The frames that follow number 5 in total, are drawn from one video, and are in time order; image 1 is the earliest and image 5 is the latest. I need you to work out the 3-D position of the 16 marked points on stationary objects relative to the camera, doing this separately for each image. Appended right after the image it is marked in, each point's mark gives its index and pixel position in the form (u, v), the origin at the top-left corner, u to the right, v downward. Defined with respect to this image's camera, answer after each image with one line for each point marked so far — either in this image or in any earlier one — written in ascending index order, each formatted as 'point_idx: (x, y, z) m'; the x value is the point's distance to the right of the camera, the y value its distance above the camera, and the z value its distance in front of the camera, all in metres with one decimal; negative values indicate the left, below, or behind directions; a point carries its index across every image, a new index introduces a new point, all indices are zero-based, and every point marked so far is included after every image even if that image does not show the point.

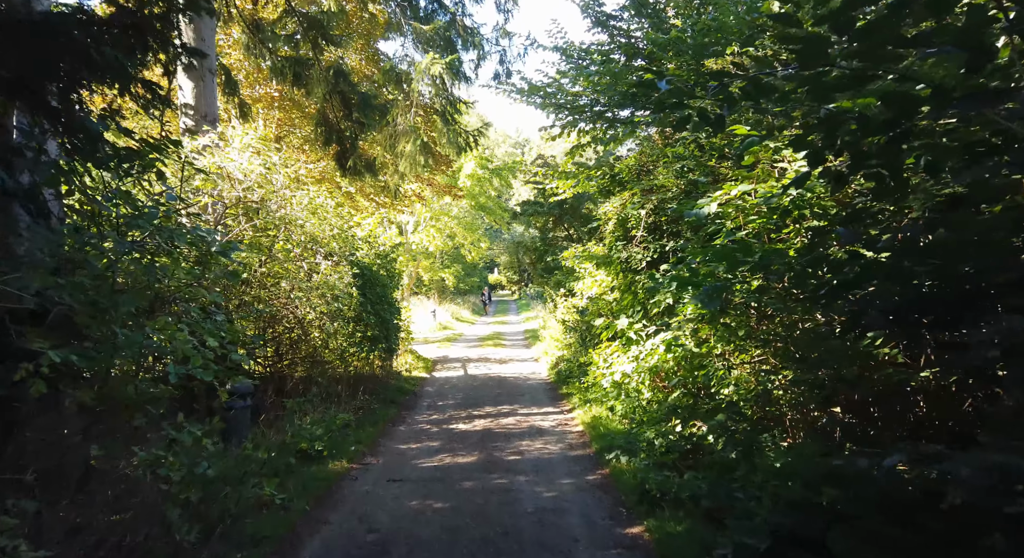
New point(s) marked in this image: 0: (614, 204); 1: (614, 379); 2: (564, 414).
0: (+1.4, +1.0, +14.0) m
1: (+1.3, -1.2, +13.3) m
2: (+0.7, -1.9, +15.3) m
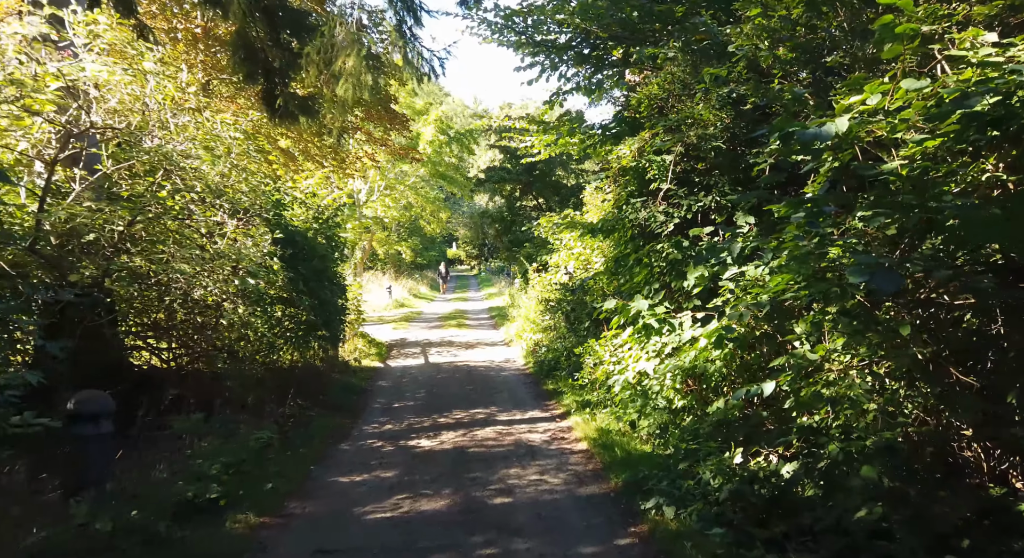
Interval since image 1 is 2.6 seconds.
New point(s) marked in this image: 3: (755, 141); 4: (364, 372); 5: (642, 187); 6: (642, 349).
0: (+1.2, +1.3, +10.6) m
1: (+1.1, -0.9, +9.9) m
2: (+0.5, -1.6, +11.9) m
3: (+2.3, +1.3, +9.9) m
4: (-2.4, -1.5, +17.5) m
5: (+1.3, +0.9, +10.8) m
6: (+1.2, -0.7, +10.1) m
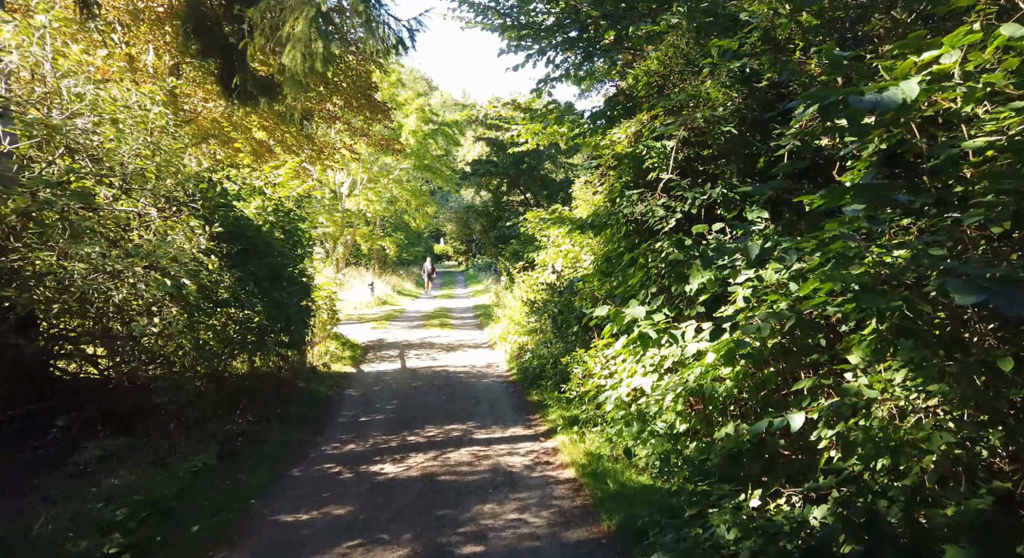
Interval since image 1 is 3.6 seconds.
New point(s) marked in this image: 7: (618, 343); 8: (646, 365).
0: (+1.0, +1.3, +9.2) m
1: (+0.9, -1.0, +8.6) m
2: (+0.3, -1.6, +10.6) m
3: (+2.1, +1.2, +8.6) m
4: (-2.7, -1.5, +16.1) m
5: (+1.1, +0.9, +9.5) m
6: (+1.0, -0.7, +8.7) m
7: (+0.9, -0.5, +8.7) m
8: (+1.1, -0.7, +8.5) m
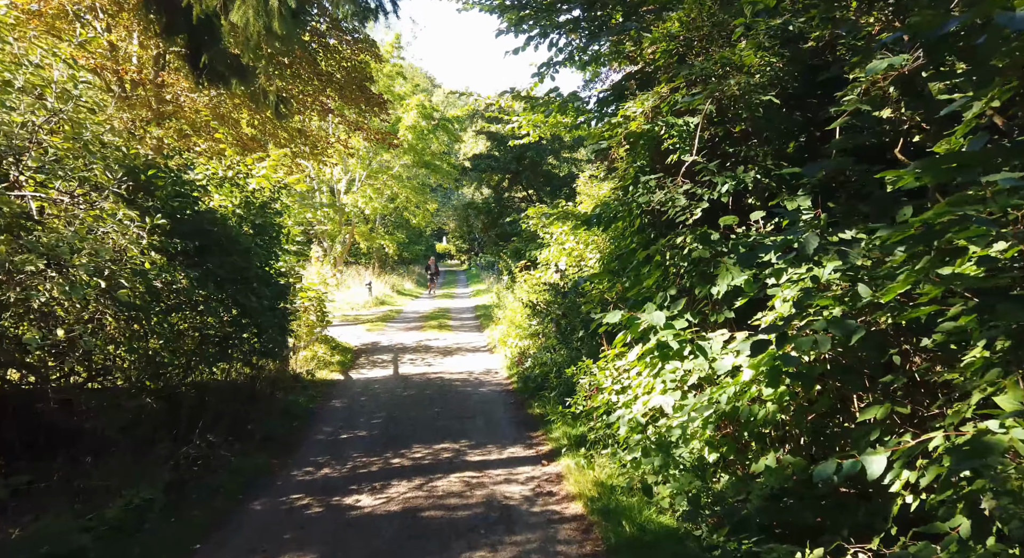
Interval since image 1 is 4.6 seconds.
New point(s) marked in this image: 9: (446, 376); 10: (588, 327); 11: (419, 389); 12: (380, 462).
0: (+1.0, +1.3, +7.9) m
1: (+0.9, -1.0, +7.3) m
2: (+0.3, -1.6, +9.3) m
3: (+2.1, +1.2, +7.2) m
4: (-2.7, -1.5, +14.8) m
5: (+1.1, +0.9, +8.1) m
6: (+1.0, -0.7, +7.4) m
7: (+0.8, -0.5, +7.3) m
8: (+1.0, -0.7, +7.2) m
9: (-1.0, -1.5, +16.8) m
10: (+0.8, -0.5, +11.8) m
11: (-1.3, -1.6, +15.1) m
12: (-1.2, -1.7, +9.6) m
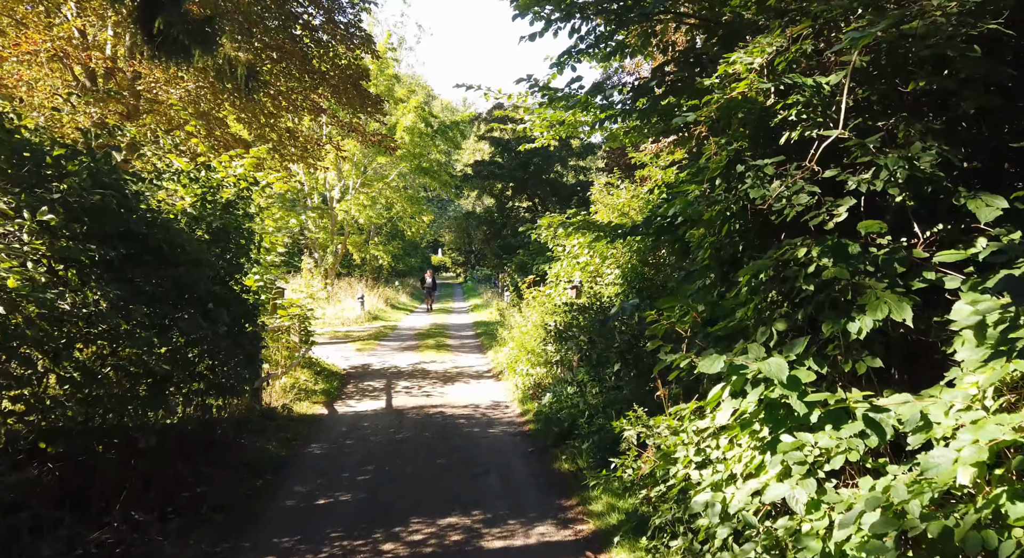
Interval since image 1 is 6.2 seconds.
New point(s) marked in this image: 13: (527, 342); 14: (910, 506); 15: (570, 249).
0: (+1.3, +1.1, +5.5) m
1: (+1.1, -1.1, +4.8) m
2: (+0.5, -1.8, +6.8) m
3: (+2.3, +1.1, +4.8) m
4: (-2.5, -1.7, +12.3) m
5: (+1.4, +0.7, +5.7) m
6: (+1.2, -0.9, +4.9) m
7: (+1.1, -0.7, +4.9) m
8: (+1.3, -0.8, +4.7) m
9: (-0.9, -1.8, +14.3) m
10: (+1.0, -0.7, +9.4) m
11: (-1.1, -1.8, +12.6) m
12: (-1.0, -1.8, +7.1) m
13: (+0.3, -0.9, +14.9) m
14: (+1.5, -0.9, +3.9) m
15: (+0.7, +0.4, +12.4) m
